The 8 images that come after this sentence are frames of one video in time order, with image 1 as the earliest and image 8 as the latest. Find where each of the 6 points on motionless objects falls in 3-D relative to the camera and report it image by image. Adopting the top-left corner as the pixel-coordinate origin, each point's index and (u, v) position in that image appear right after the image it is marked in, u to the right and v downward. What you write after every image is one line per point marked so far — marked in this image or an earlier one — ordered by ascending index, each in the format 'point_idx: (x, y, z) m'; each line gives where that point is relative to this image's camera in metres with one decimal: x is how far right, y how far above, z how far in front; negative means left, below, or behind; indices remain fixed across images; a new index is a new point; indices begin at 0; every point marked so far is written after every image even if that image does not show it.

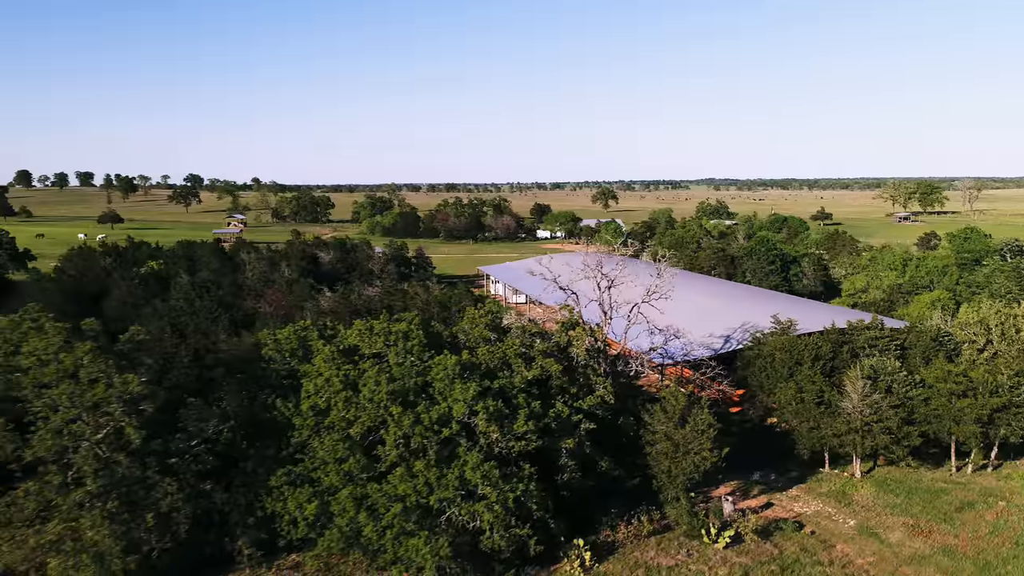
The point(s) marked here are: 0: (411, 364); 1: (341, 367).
0: (-1.9, -1.4, +15.6) m
1: (-3.2, -1.5, +15.8) m
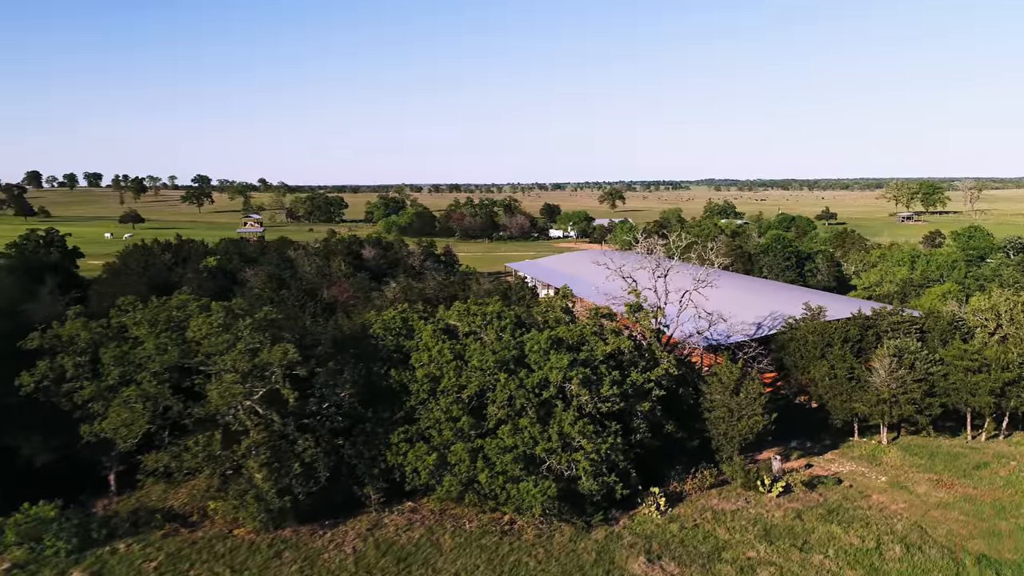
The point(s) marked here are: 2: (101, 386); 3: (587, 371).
0: (-0.1, -1.1, +18.1) m
1: (-1.4, -1.2, +18.3) m
2: (-8.3, -2.0, +17.0) m
3: (+1.6, -1.7, +17.3) m
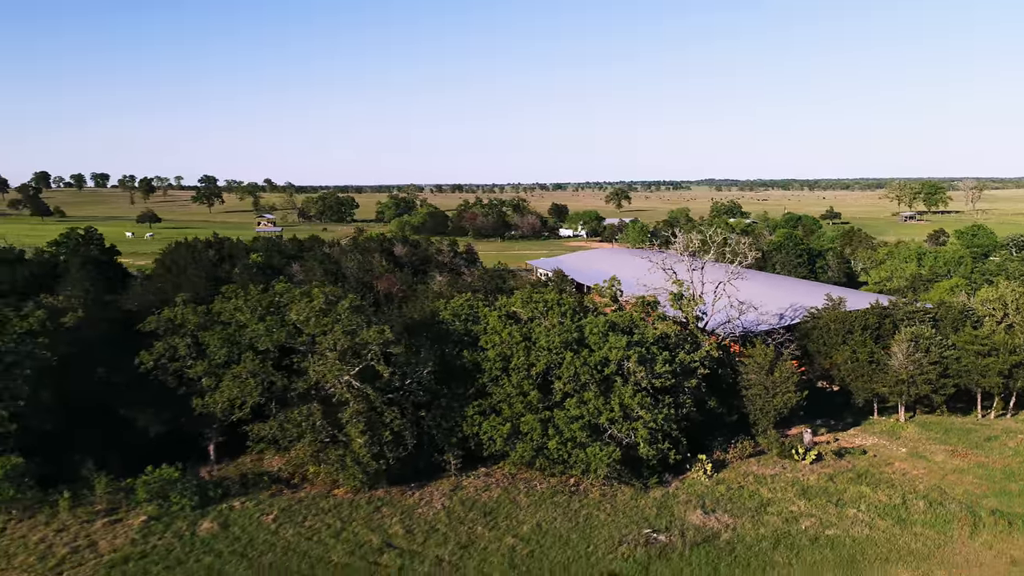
0: (+1.4, -0.9, +20.2) m
1: (0.0, -0.9, +20.4) m
2: (-6.9, -1.7, +19.1) m
3: (+3.1, -1.5, +19.4) m
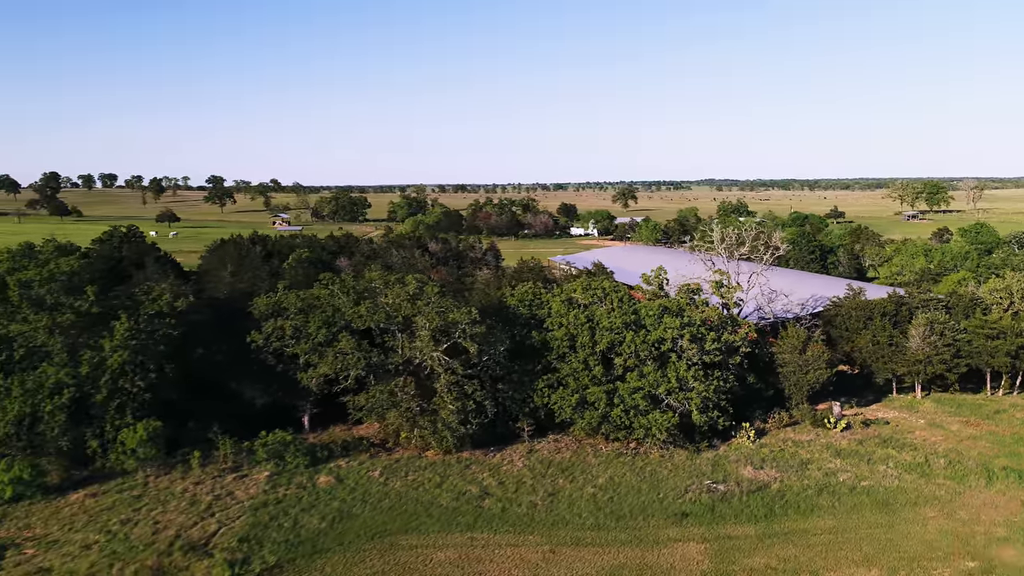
0: (+3.1, -0.5, +22.8) m
1: (+1.8, -0.6, +23.0) m
2: (-5.1, -1.4, +21.6) m
3: (+4.8, -1.1, +21.9) m
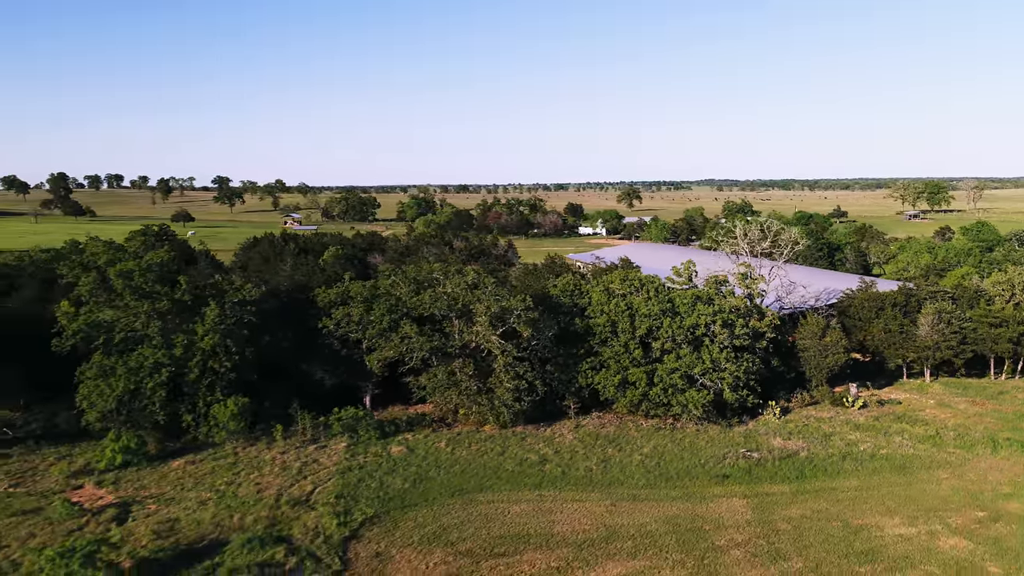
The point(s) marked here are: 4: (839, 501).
0: (+4.5, -0.3, +24.9) m
1: (+3.1, -0.3, +25.1) m
2: (-3.8, -1.1, +23.7) m
3: (+6.2, -0.8, +24.1) m
4: (+6.8, -4.4, +17.3) m
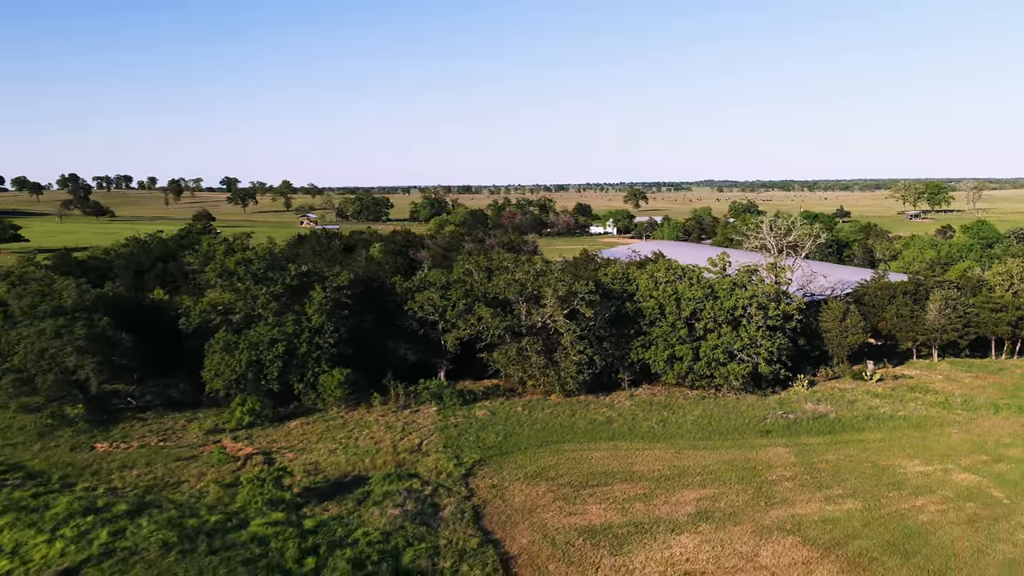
0: (+6.5, +0.2, +28.2) m
1: (+5.1, +0.1, +28.4) m
2: (-1.8, -0.7, +27.0) m
3: (+8.2, -0.4, +27.4) m
4: (+8.8, -4.0, +20.6) m
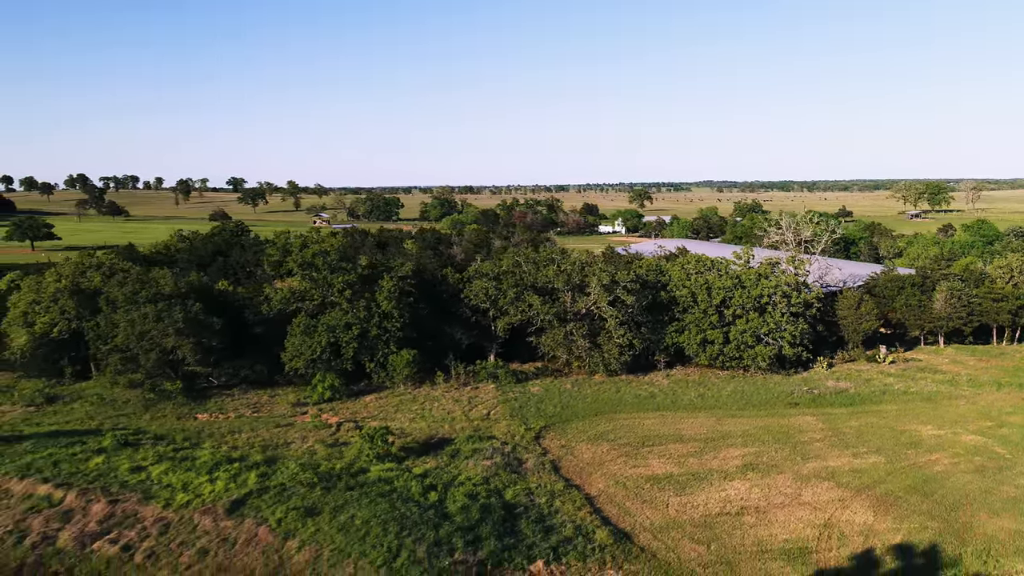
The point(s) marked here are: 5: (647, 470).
0: (+8.2, +0.5, +31.0) m
1: (+6.8, +0.5, +31.1) m
2: (-0.1, -0.3, +29.7) m
3: (+9.8, -0.1, +30.1) m
4: (+10.5, -3.6, +23.3) m
5: (+3.1, -4.2, +18.9) m
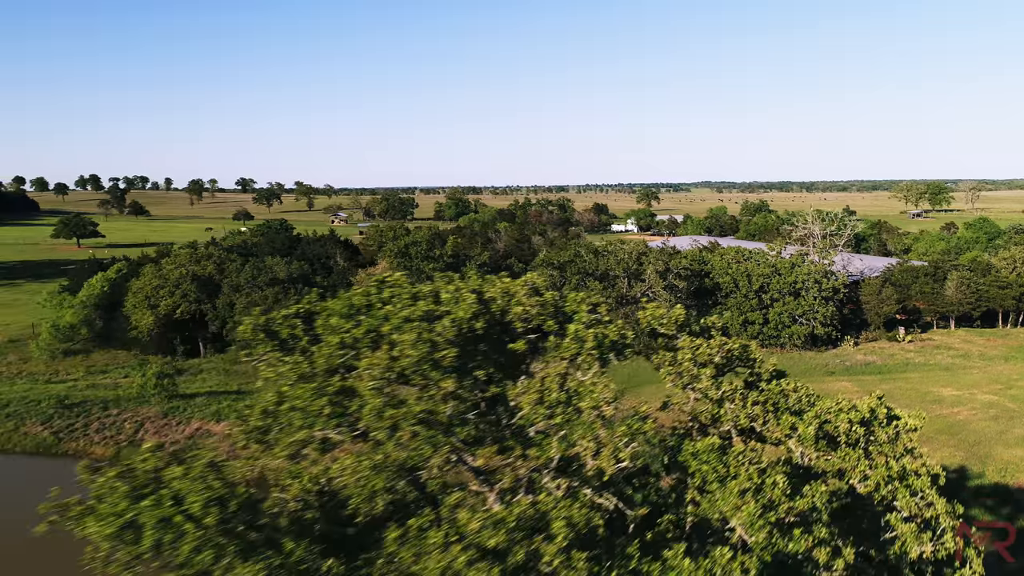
0: (+10.7, +1.0, +34.9) m
1: (+9.4, +1.0, +35.0) m
2: (+2.5, +0.2, +33.6) m
3: (+12.4, +0.5, +34.0) m
4: (+13.1, -3.1, +27.2) m
5: (+5.7, -3.6, +22.8) m
